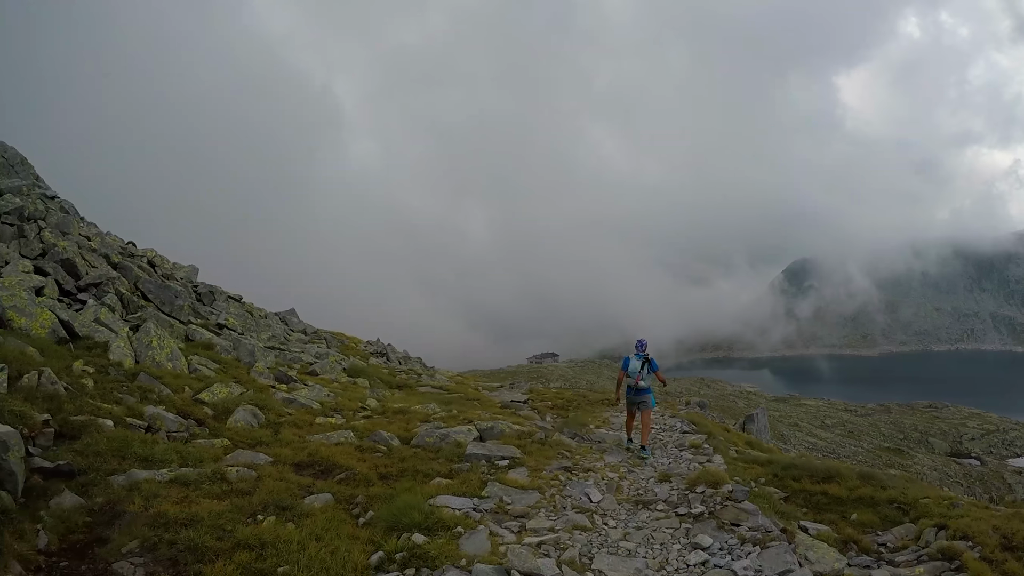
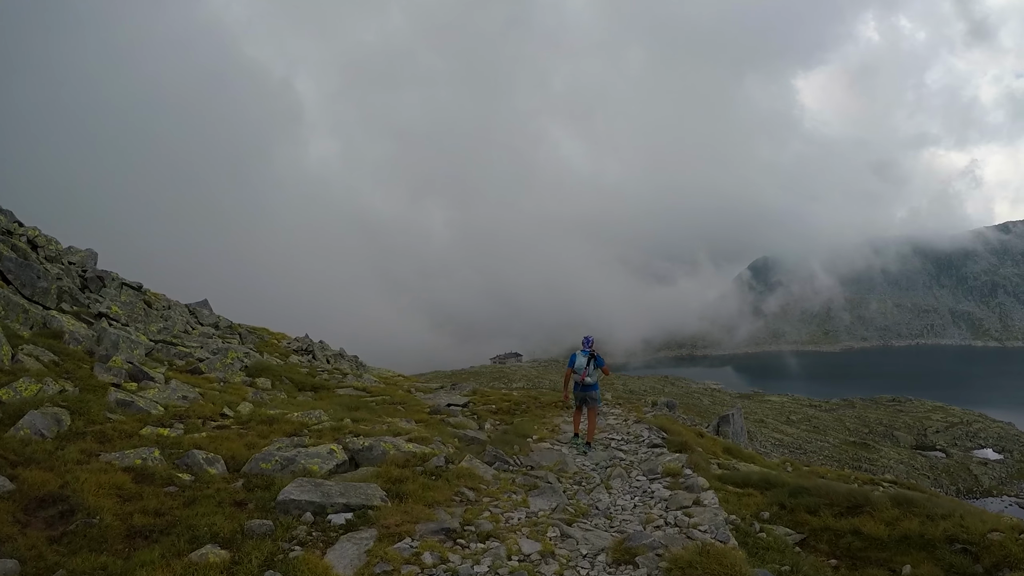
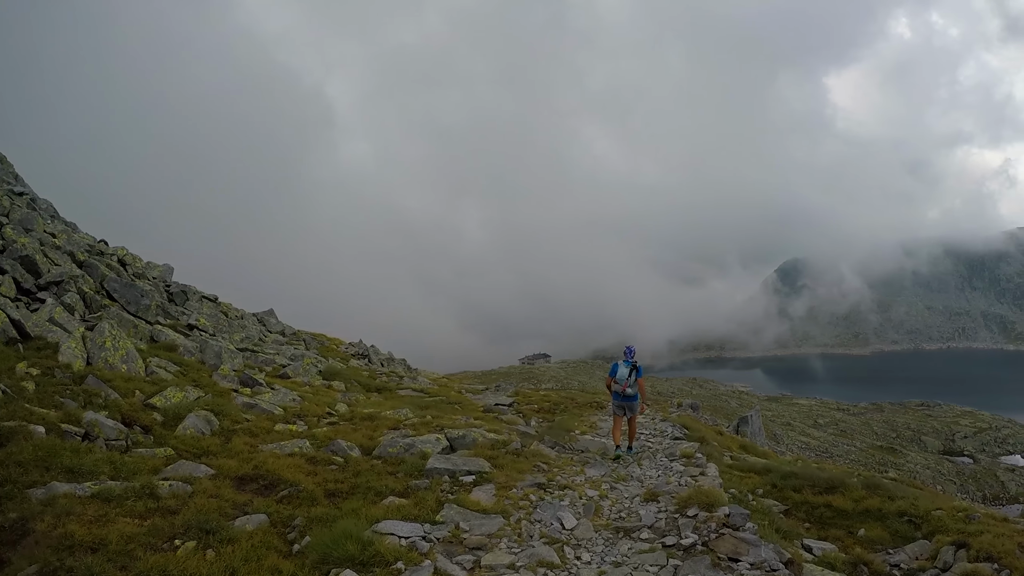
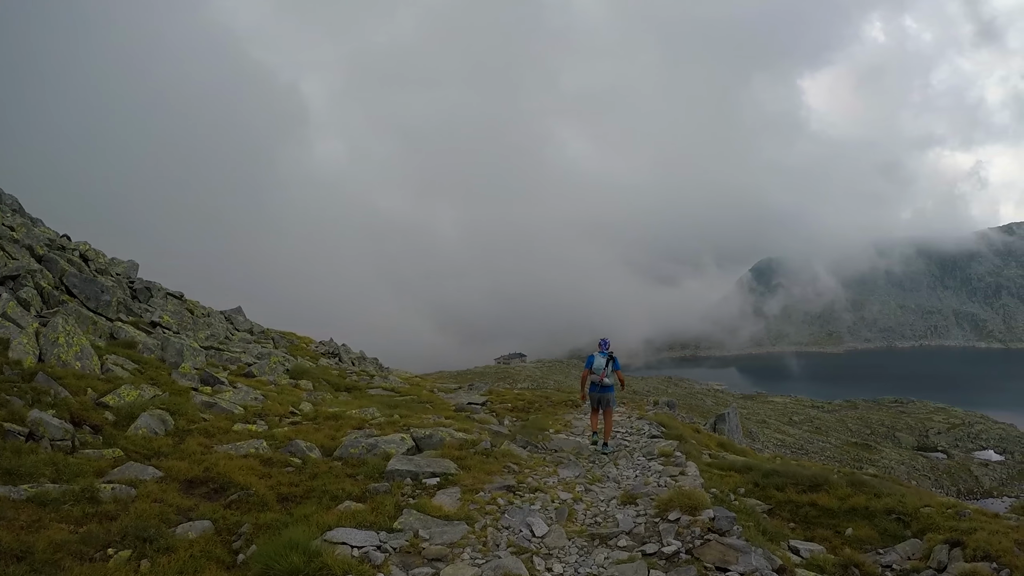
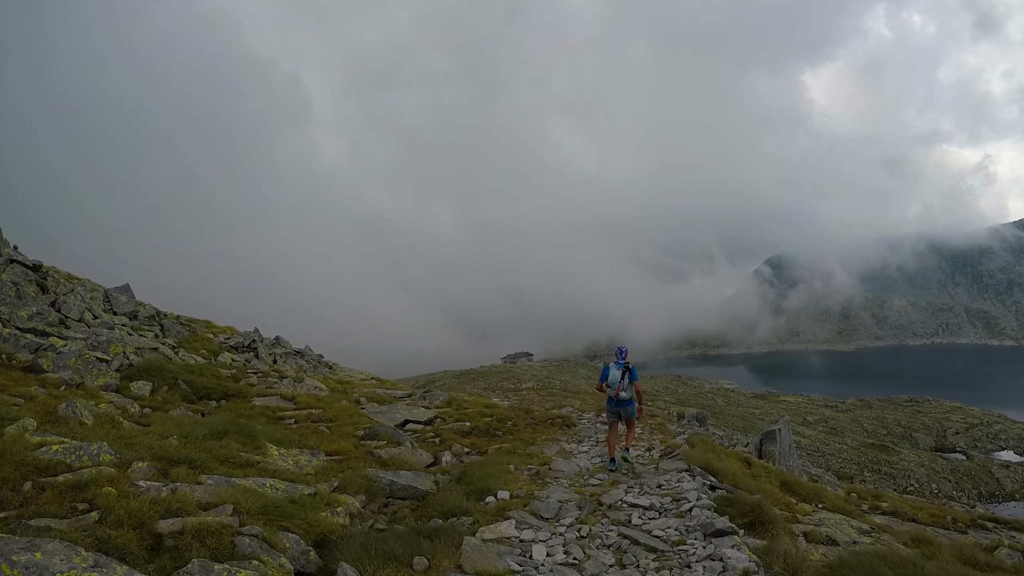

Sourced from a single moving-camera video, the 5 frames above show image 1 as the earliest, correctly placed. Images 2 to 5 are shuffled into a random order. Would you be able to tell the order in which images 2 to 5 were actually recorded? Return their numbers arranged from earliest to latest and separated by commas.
3, 4, 2, 5
